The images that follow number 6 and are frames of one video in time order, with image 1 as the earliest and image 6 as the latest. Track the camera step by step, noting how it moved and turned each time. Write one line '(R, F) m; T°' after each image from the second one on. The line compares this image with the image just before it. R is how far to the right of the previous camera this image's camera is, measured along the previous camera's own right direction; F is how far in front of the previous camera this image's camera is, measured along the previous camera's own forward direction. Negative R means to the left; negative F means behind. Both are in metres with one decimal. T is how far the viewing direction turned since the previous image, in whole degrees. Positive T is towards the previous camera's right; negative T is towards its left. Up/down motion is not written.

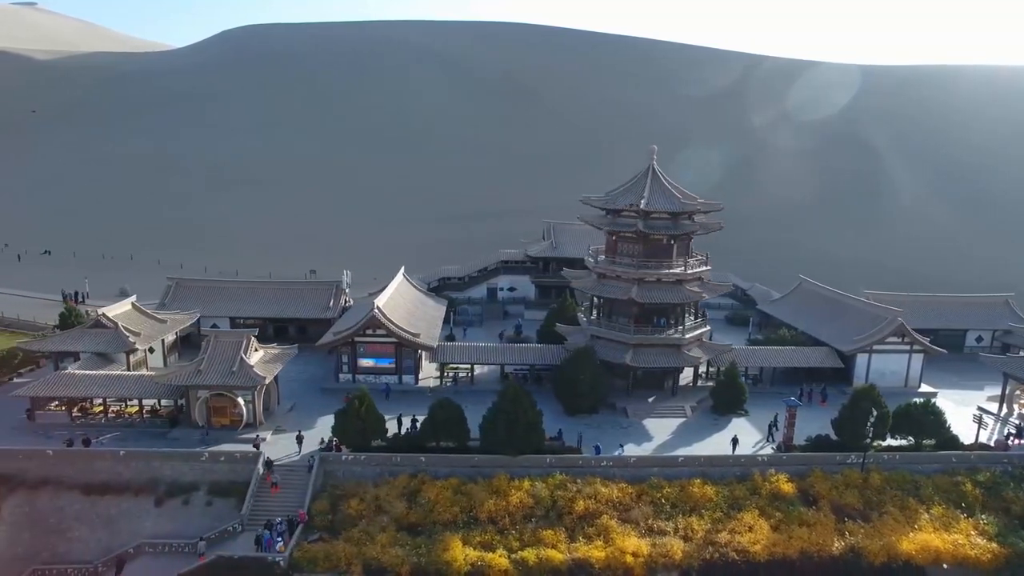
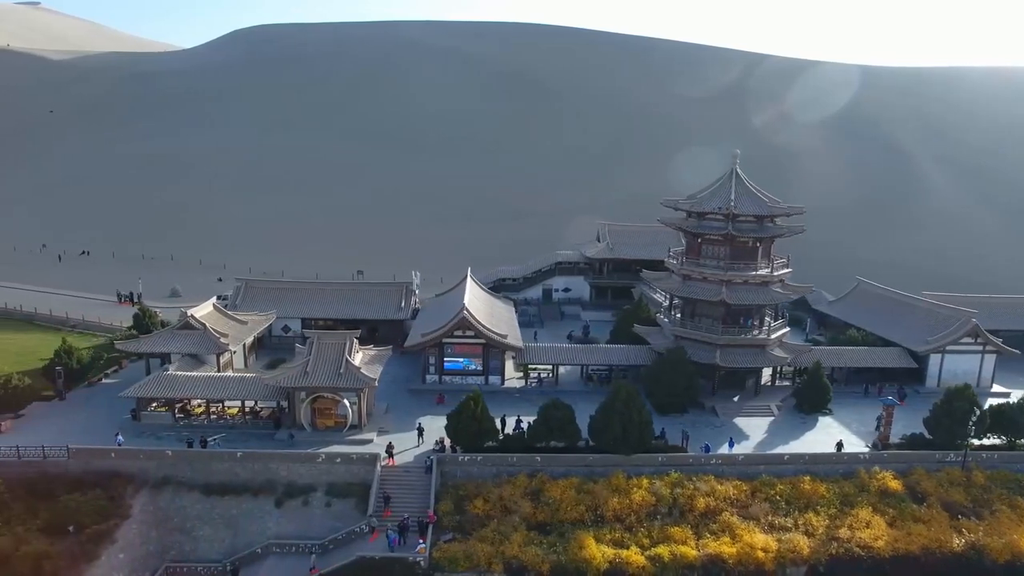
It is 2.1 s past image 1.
(-3.6, -0.3) m; 0°
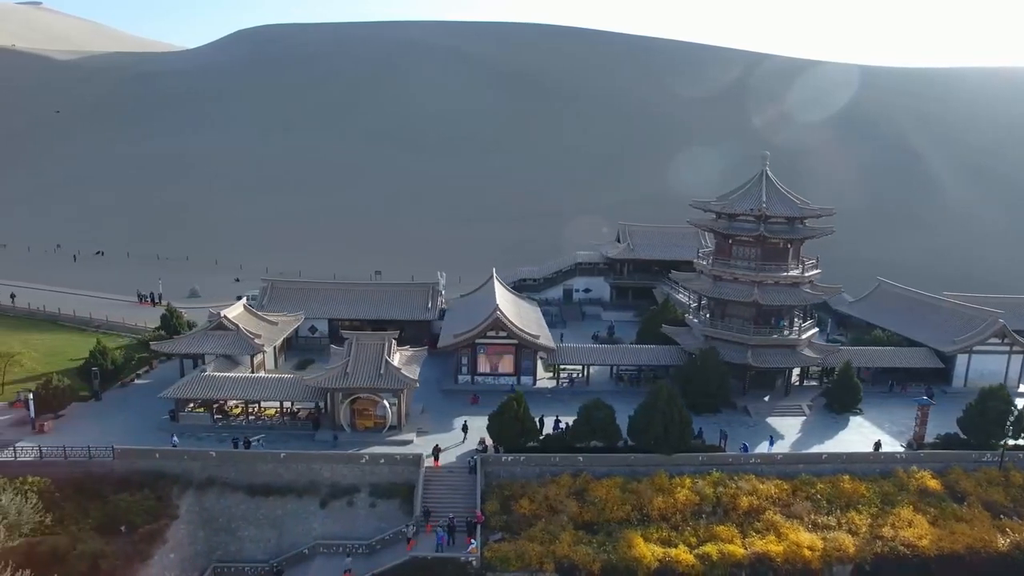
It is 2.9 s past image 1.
(-1.4, -0.1) m; 0°
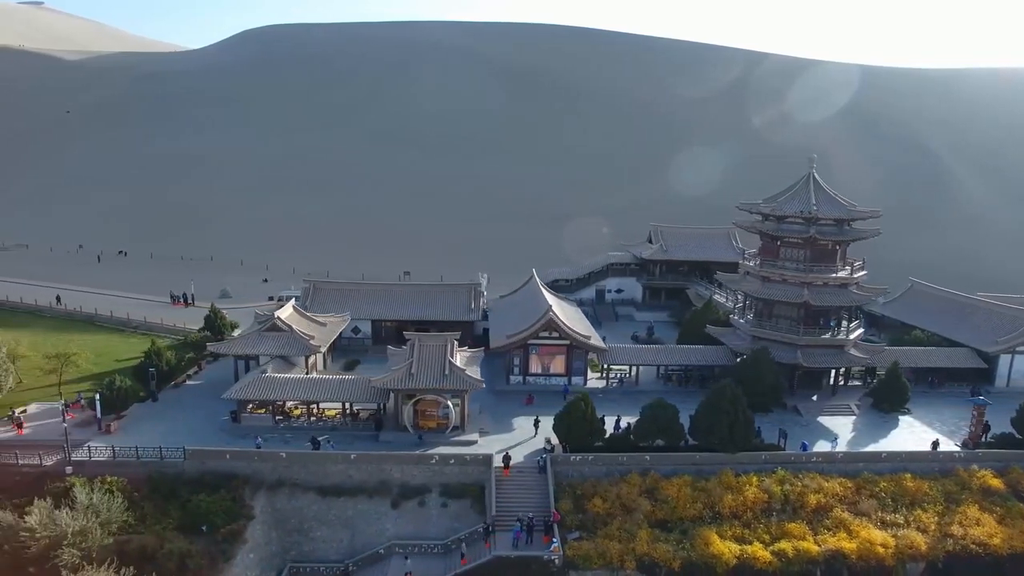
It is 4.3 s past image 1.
(-2.2, -0.2) m; 0°
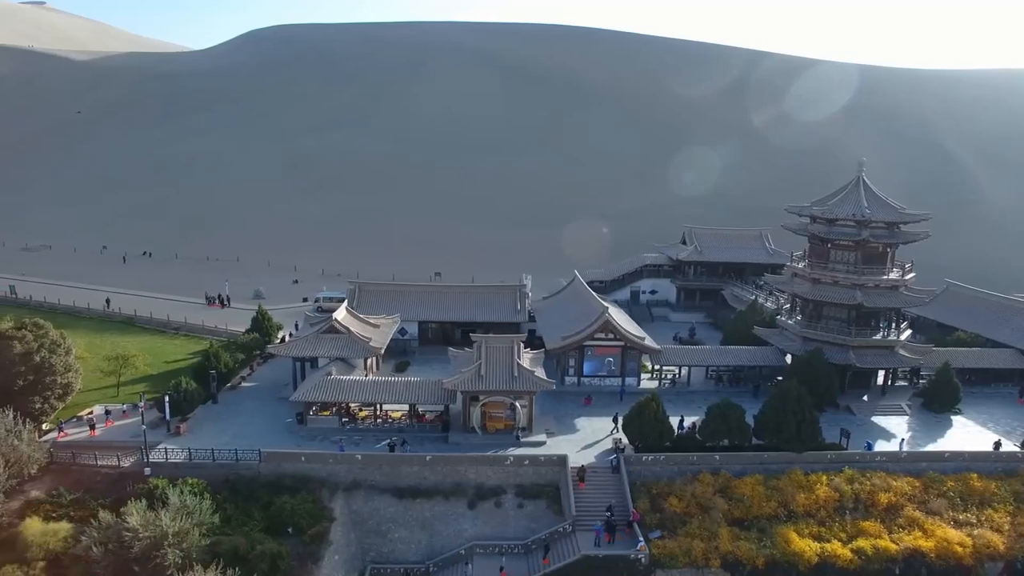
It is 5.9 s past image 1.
(-2.4, -0.2) m; 0°
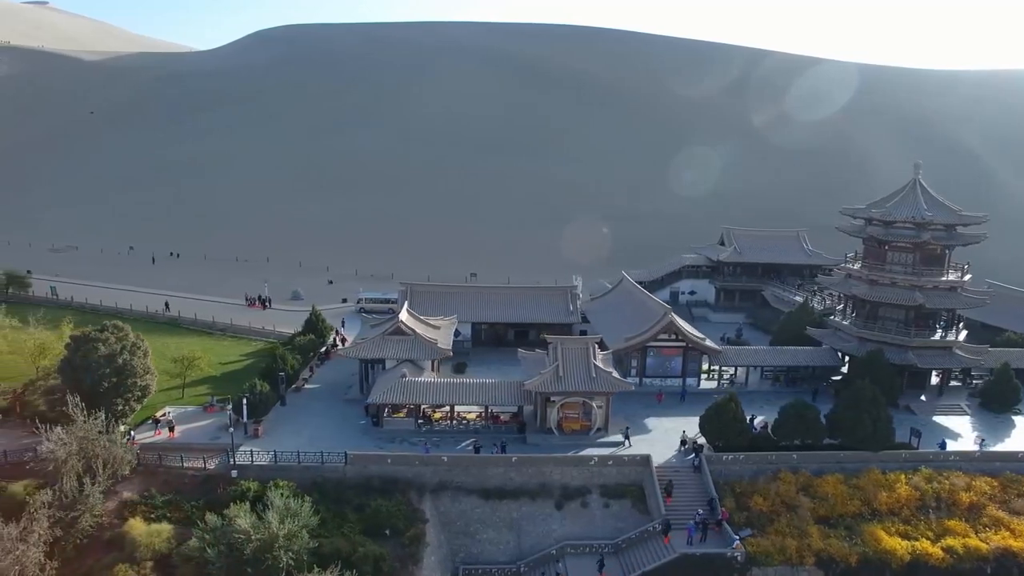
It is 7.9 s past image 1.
(-2.7, -0.1) m; 0°
